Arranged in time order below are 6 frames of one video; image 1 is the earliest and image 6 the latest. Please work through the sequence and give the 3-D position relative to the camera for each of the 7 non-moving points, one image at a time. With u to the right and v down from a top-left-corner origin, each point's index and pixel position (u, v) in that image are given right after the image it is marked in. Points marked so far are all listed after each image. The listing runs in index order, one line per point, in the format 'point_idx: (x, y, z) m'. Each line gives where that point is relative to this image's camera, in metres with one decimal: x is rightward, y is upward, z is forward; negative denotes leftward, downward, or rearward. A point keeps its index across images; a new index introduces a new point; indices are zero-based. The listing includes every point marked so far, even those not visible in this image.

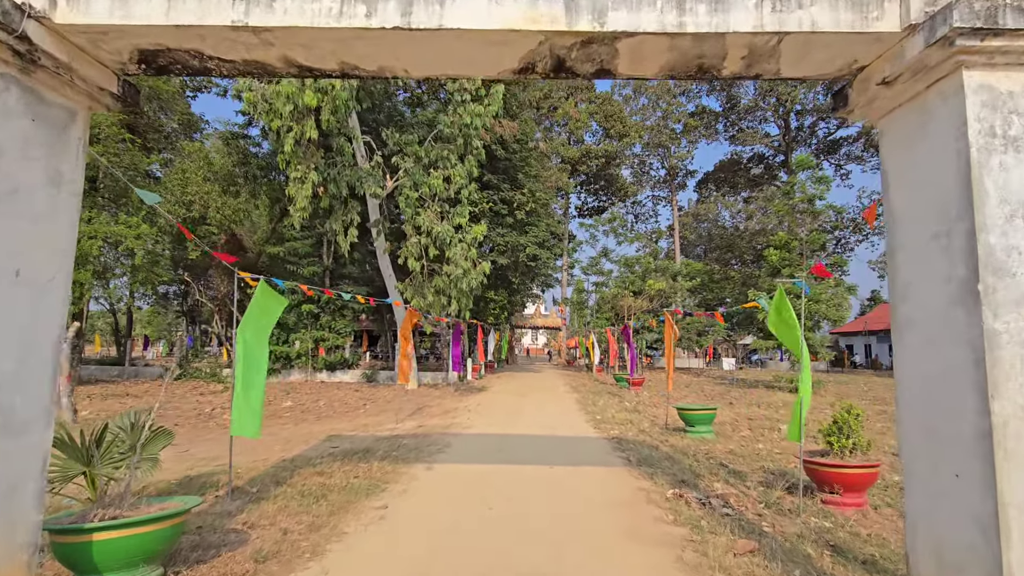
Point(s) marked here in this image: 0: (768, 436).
0: (+4.9, -2.8, +9.9) m
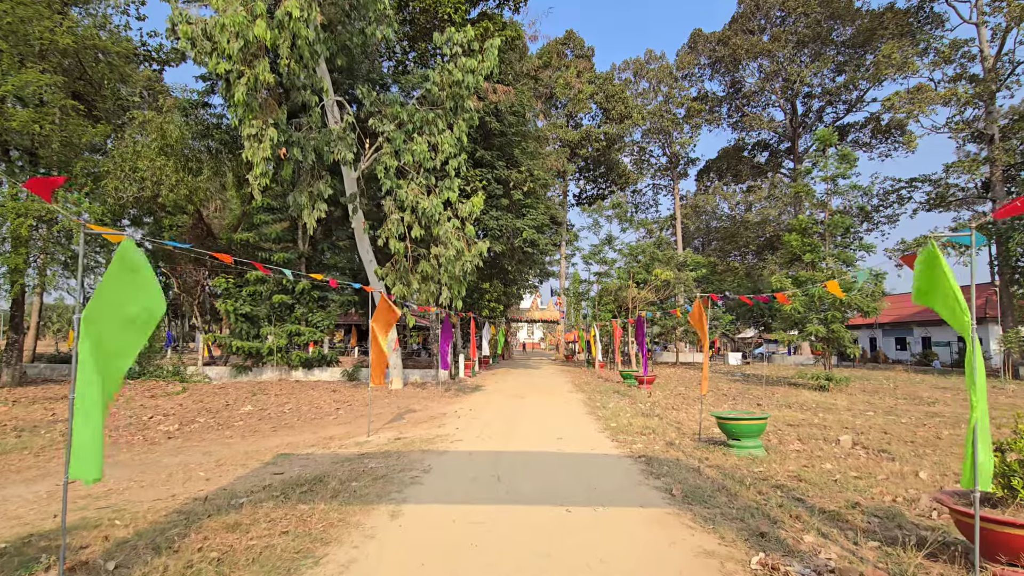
0: (+4.8, -2.5, +8.0) m
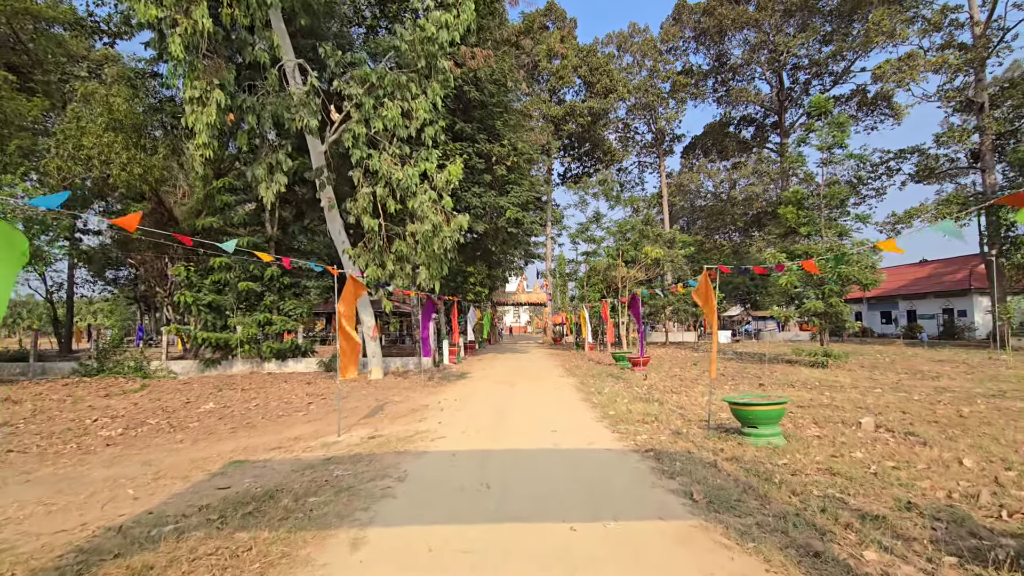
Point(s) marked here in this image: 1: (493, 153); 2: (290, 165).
0: (+4.7, -2.0, +7.2) m
1: (-0.7, +4.7, +17.9) m
2: (-4.6, +2.5, +10.7) m
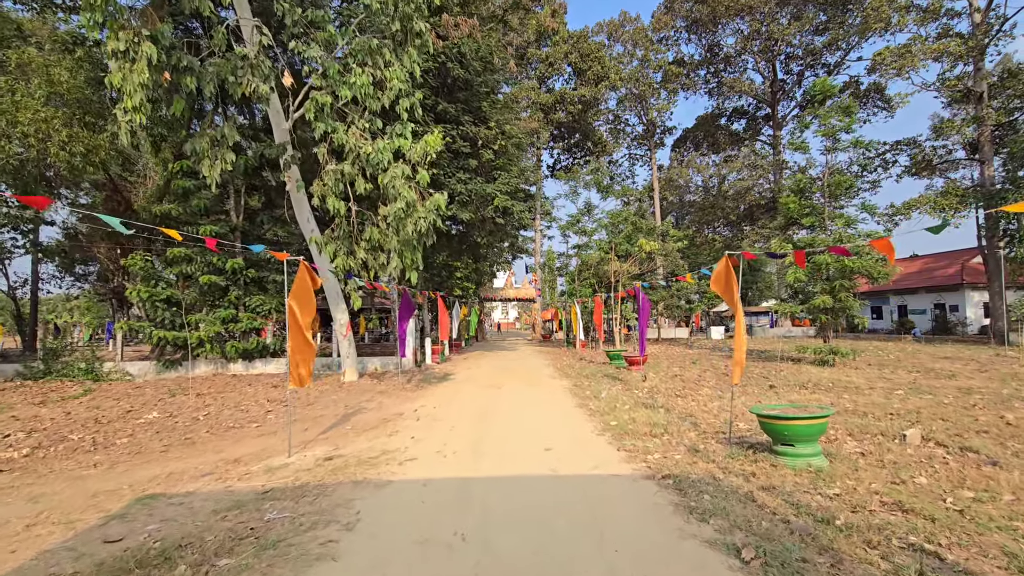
0: (+4.5, -1.9, +6.1) m
1: (-1.1, +4.9, +16.6) m
2: (-4.8, +2.7, +9.3) m
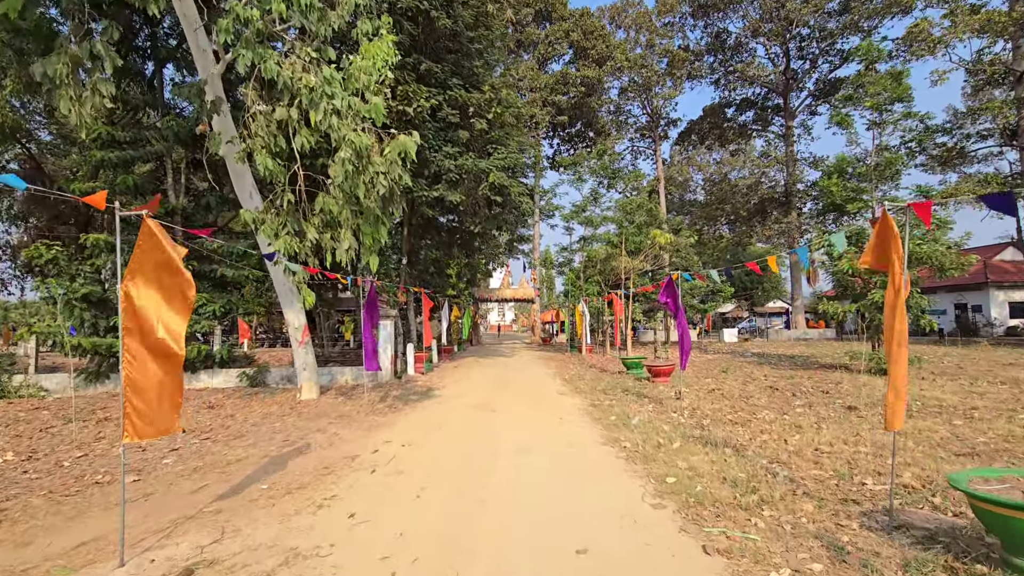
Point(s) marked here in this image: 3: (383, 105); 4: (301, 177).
0: (+4.6, -1.7, +3.4) m
1: (-1.1, +5.0, +13.9) m
2: (-4.8, +2.8, +6.6) m
3: (-1.5, +2.3, +6.8) m
4: (-3.2, +1.7, +7.9) m
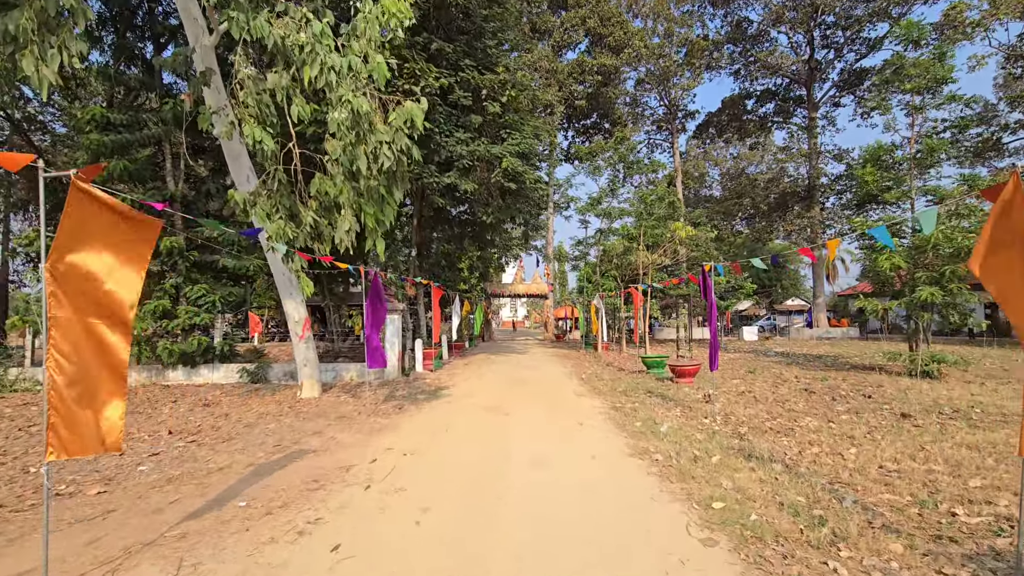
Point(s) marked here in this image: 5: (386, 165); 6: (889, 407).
0: (+4.7, -1.7, +2.5) m
1: (-0.7, +5.2, +13.1) m
2: (-4.6, +3.0, +5.9) m
3: (-1.3, +2.4, +6.1) m
4: (-3.0, +1.8, +7.2) m
5: (-1.5, +1.4, +6.4) m
6: (+6.5, -2.0, +9.0) m
